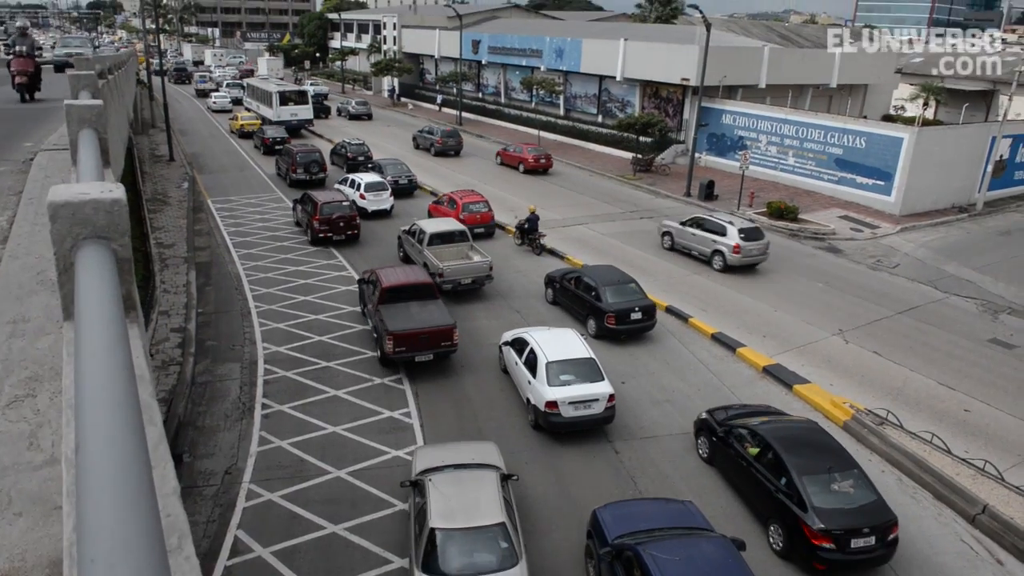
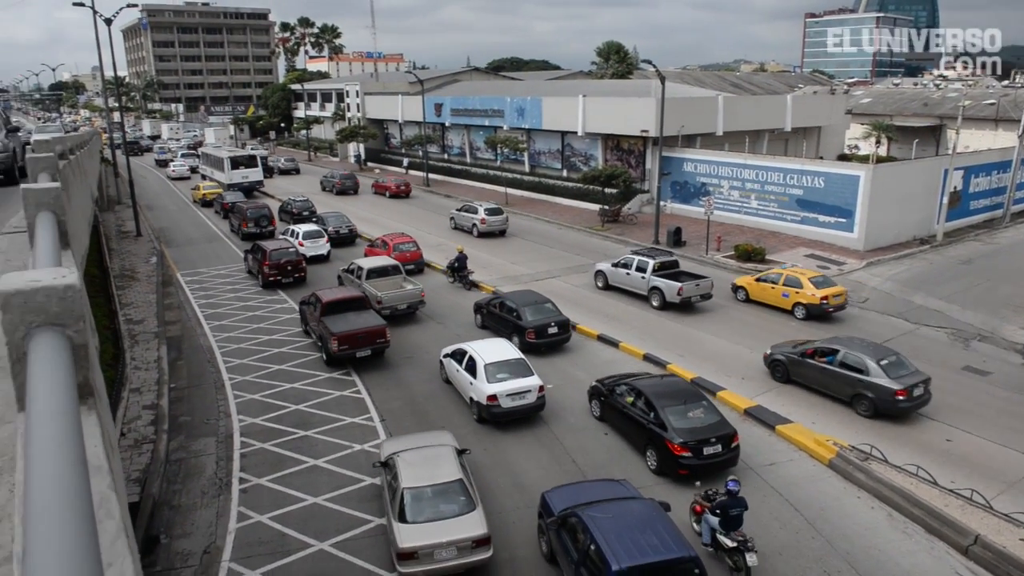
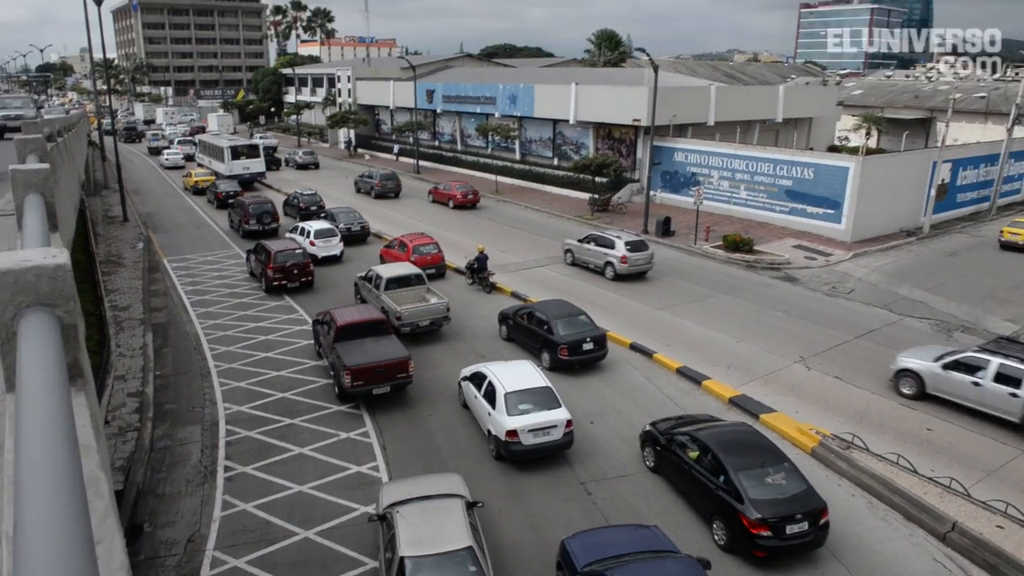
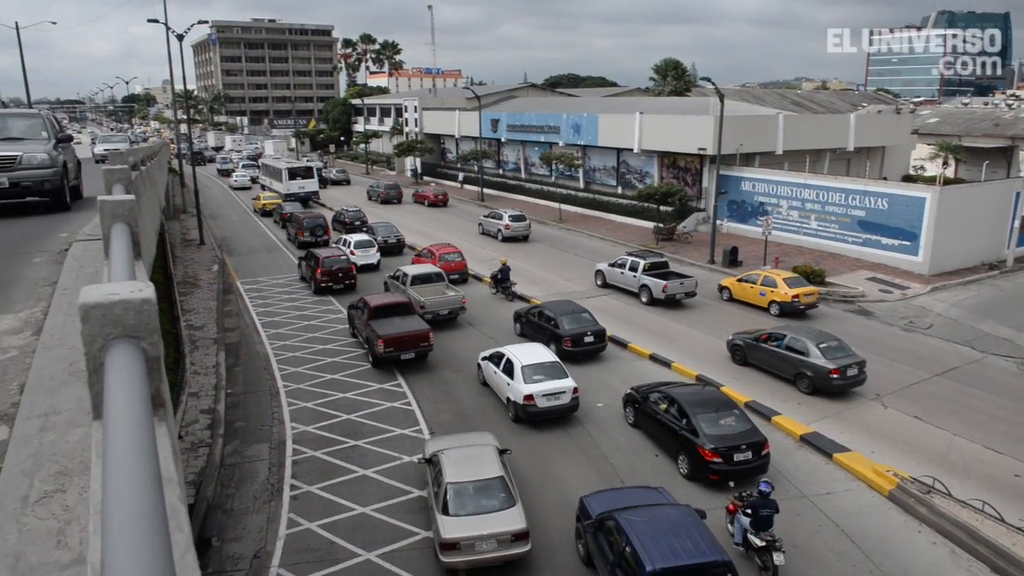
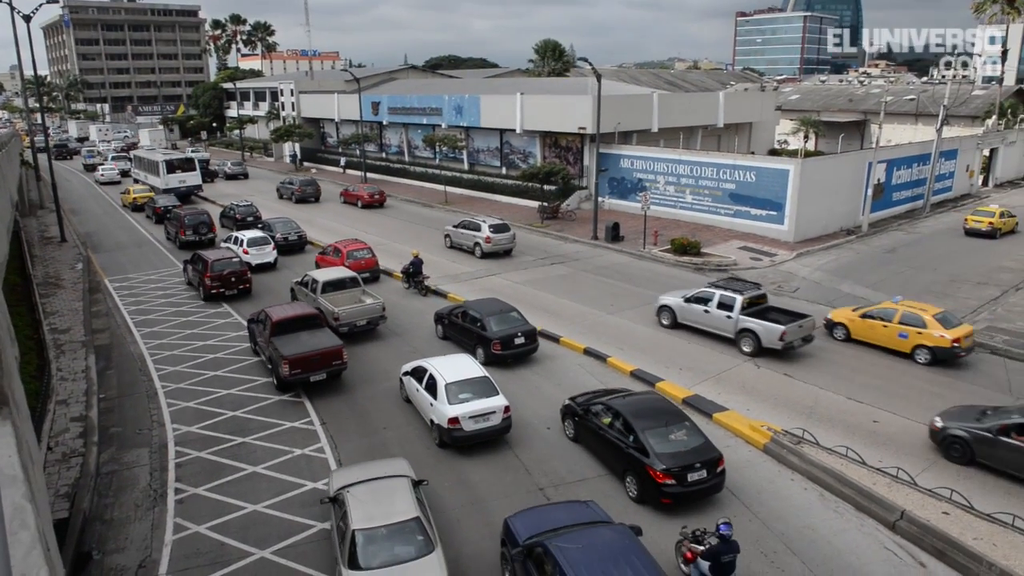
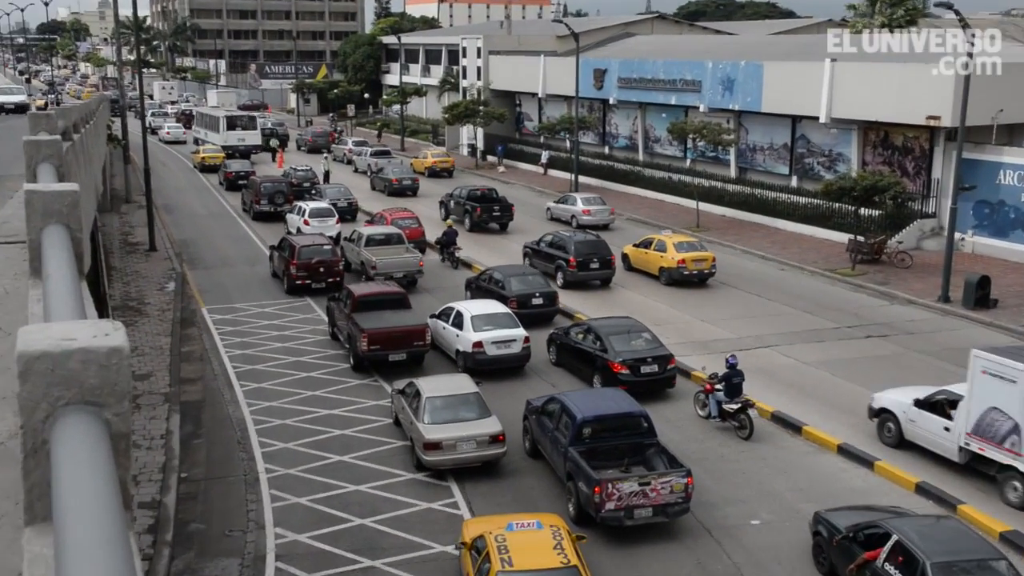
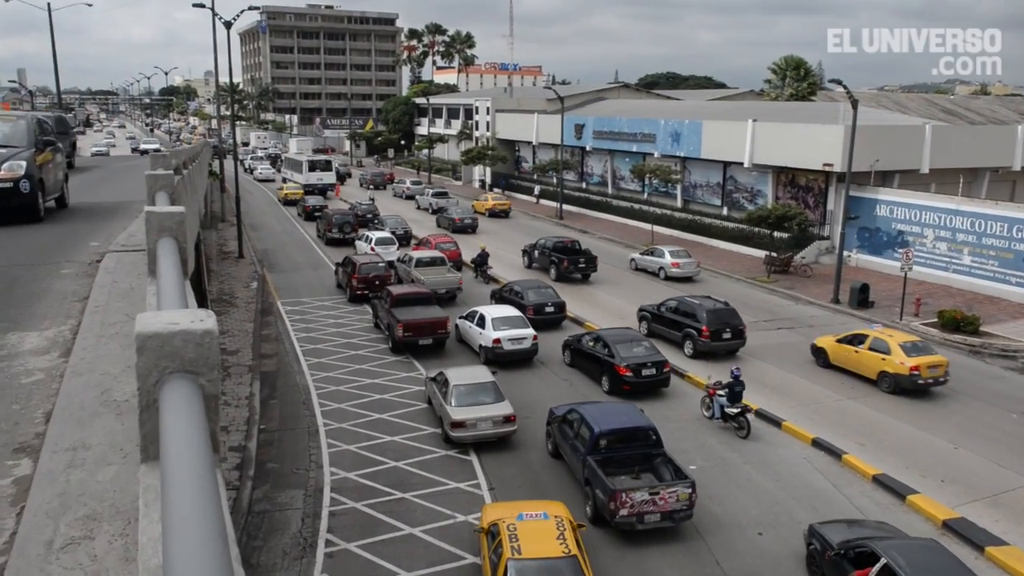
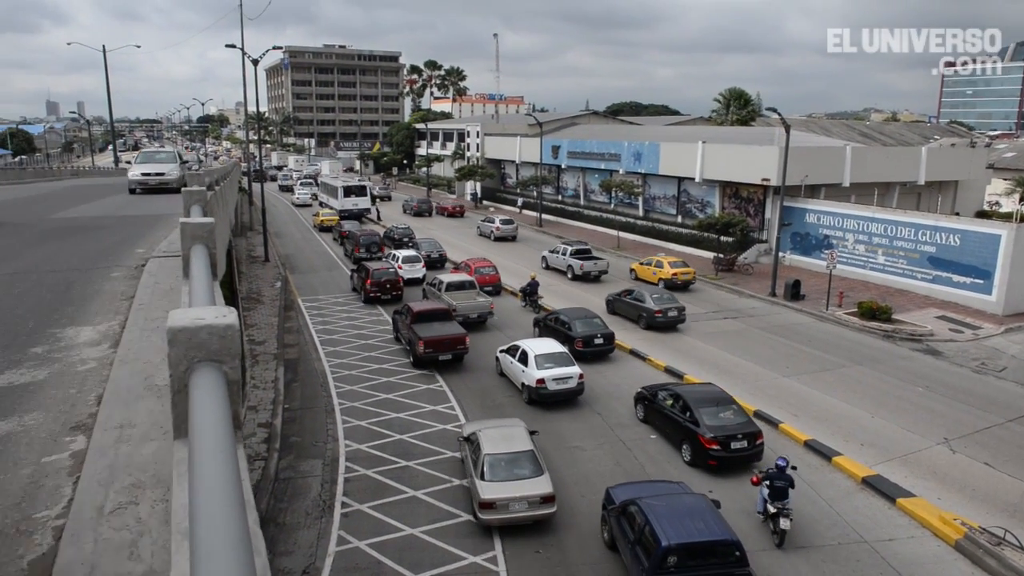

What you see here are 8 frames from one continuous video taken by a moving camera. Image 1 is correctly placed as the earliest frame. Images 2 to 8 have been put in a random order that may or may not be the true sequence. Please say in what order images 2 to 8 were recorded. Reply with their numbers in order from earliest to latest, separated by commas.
3, 5, 2, 4, 8, 7, 6
